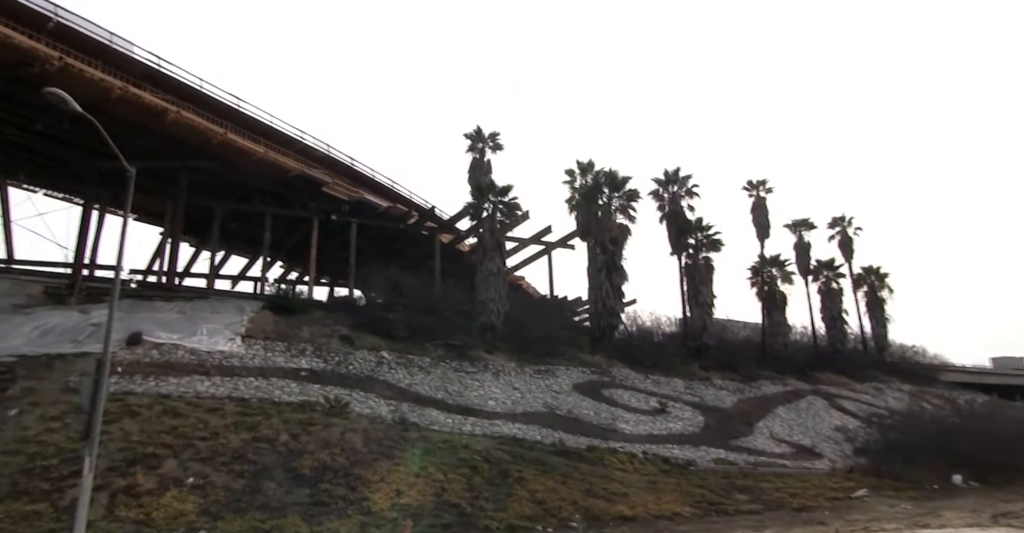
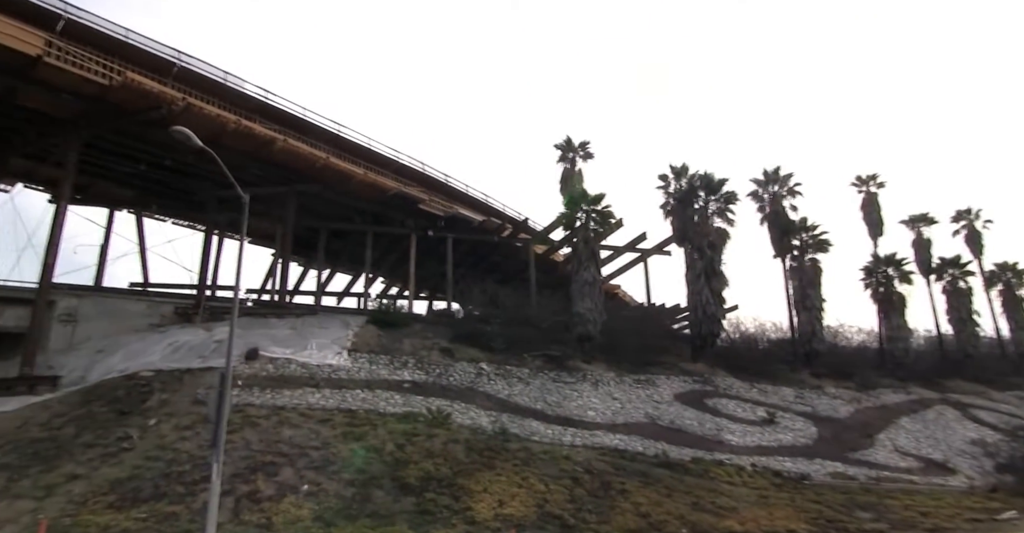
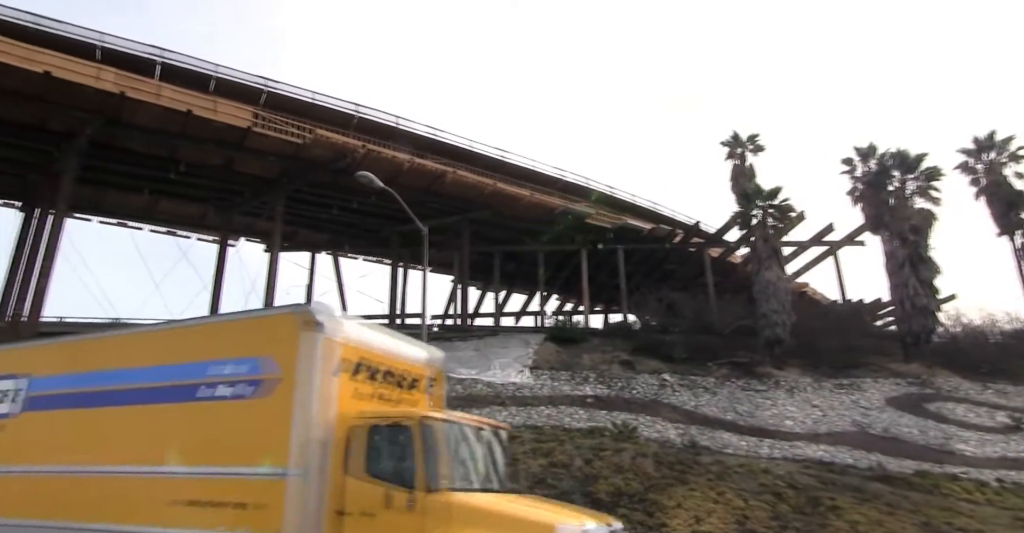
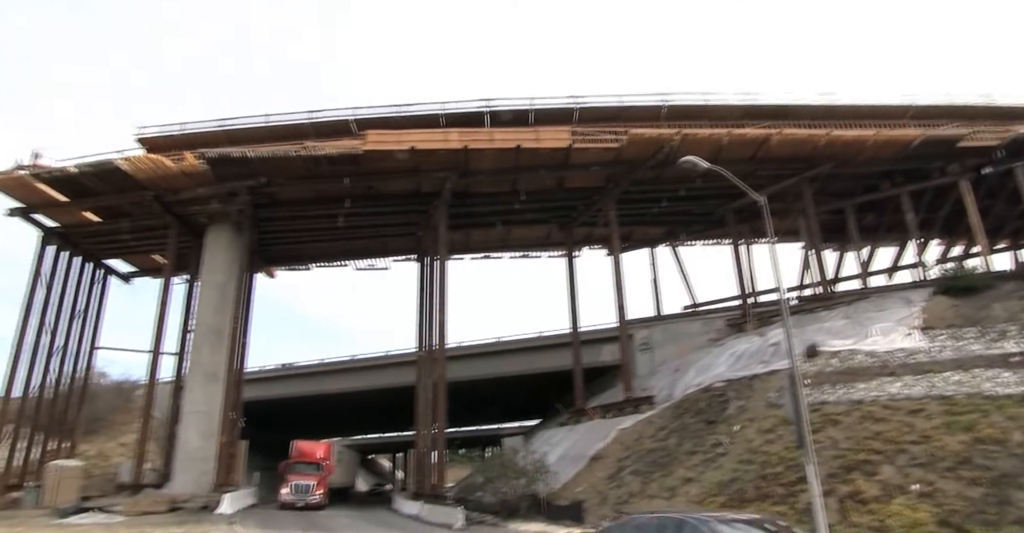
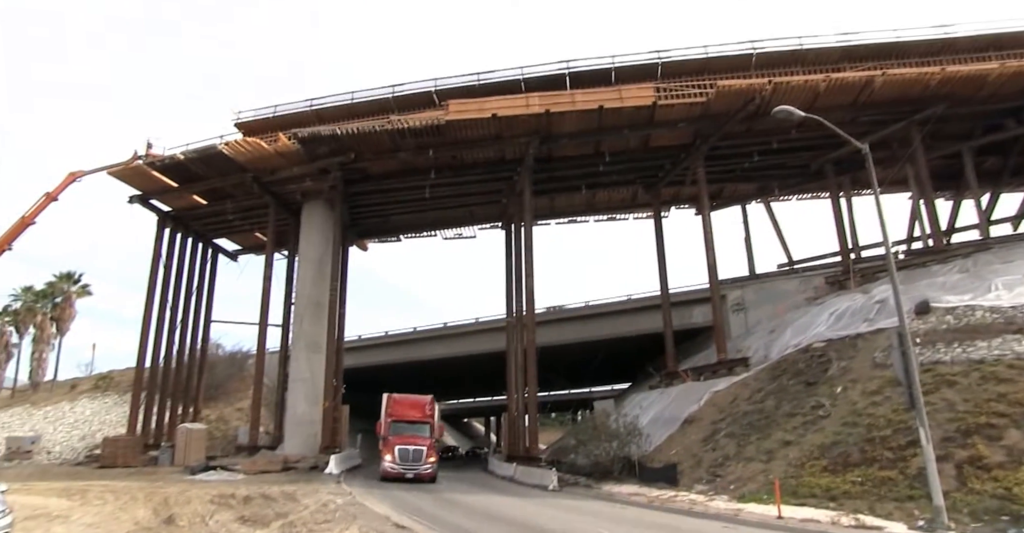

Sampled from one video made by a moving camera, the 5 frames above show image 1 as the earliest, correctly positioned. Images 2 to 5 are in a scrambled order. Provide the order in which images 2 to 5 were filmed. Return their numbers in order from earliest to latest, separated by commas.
2, 3, 4, 5
